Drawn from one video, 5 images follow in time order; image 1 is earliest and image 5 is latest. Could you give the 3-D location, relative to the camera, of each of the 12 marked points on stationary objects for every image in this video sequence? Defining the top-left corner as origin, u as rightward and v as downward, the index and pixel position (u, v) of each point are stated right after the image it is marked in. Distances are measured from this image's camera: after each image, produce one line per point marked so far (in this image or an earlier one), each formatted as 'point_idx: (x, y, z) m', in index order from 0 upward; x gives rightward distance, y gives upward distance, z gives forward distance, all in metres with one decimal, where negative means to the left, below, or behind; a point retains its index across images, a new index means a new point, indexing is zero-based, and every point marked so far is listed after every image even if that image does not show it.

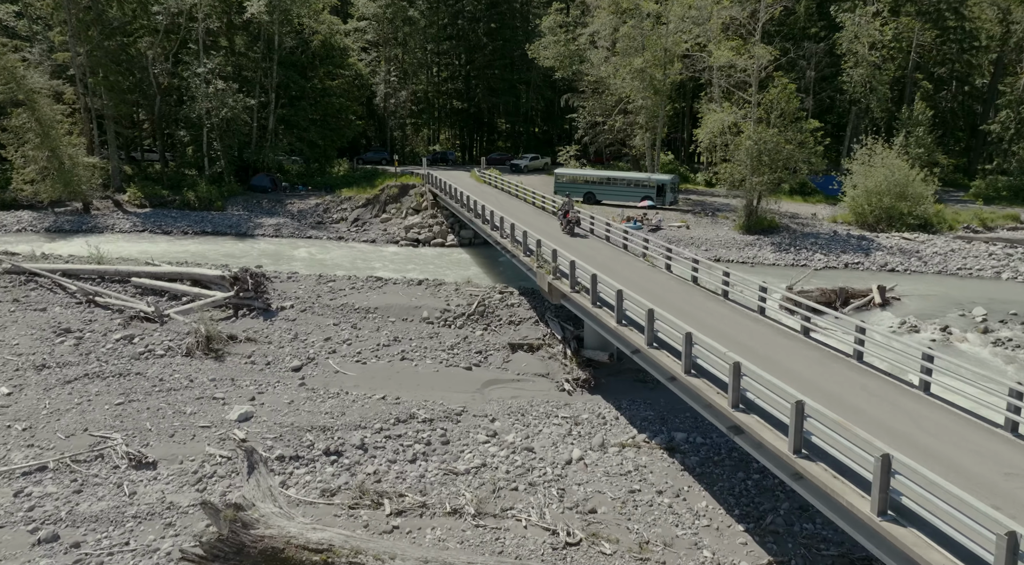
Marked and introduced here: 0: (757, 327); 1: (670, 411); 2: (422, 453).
0: (+5.6, -1.1, +17.8) m
1: (+3.6, -2.9, +17.9) m
2: (-1.7, -3.3, +15.5) m
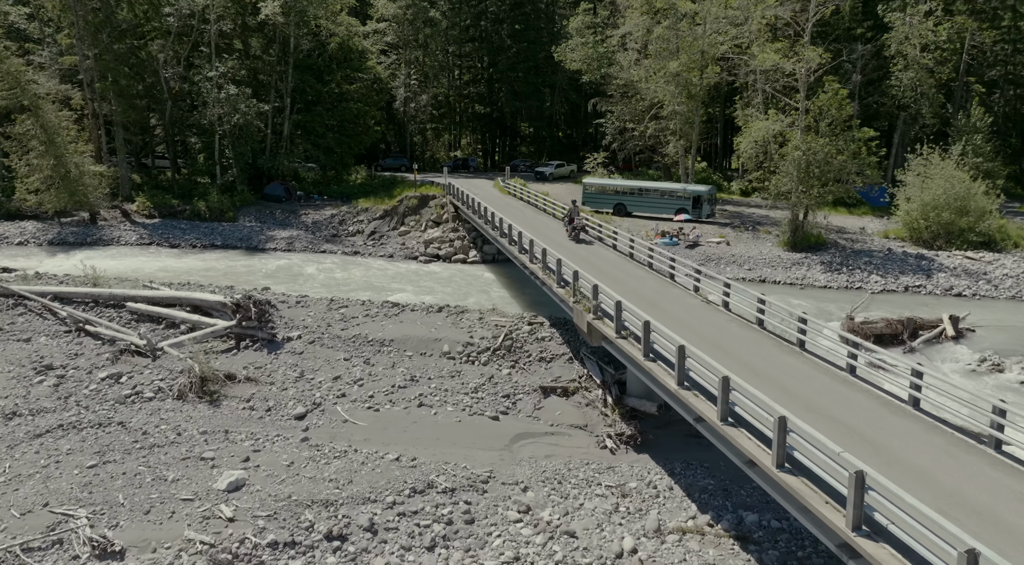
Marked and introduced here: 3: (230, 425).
0: (+6.3, -2.0, +15.0) m
1: (+4.2, -3.7, +15.2) m
2: (-1.1, -4.2, +13.0) m
3: (-6.2, -3.1, +17.6) m
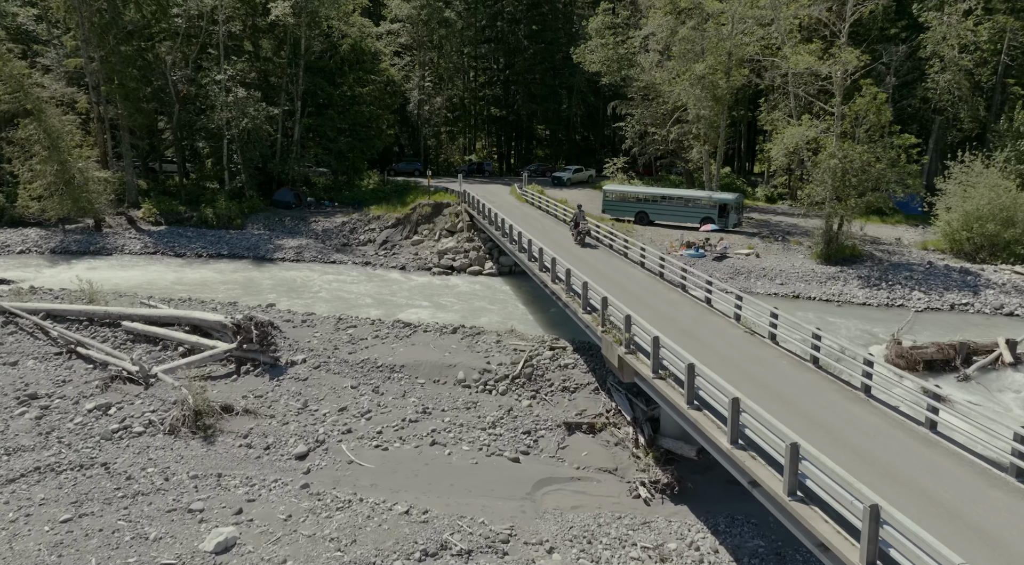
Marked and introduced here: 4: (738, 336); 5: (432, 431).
0: (+6.7, -2.6, +13.2) m
1: (+4.6, -4.3, +13.4) m
2: (-0.8, -4.7, +11.3) m
3: (-5.8, -3.7, +16.0) m
4: (+5.2, -1.2, +18.5) m
5: (-1.8, -3.3, +18.1) m
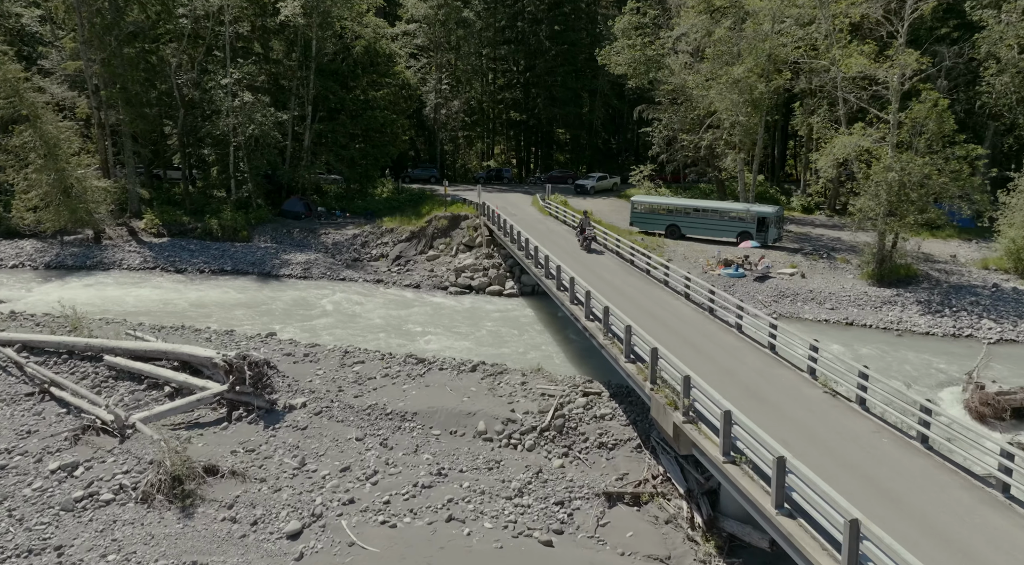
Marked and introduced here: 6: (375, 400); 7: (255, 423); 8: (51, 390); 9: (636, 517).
0: (+7.2, -3.4, +10.4) m
1: (+5.1, -5.2, +10.6) m
2: (-0.3, -5.6, +8.6) m
3: (-5.2, -4.5, +13.4) m
4: (+5.8, -2.1, +15.7) m
5: (-1.2, -4.2, +15.4) m
6: (-3.3, -2.8, +19.6) m
7: (-6.1, -3.3, +18.8) m
8: (-11.4, -2.6, +19.7) m
9: (+2.3, -4.3, +14.7) m
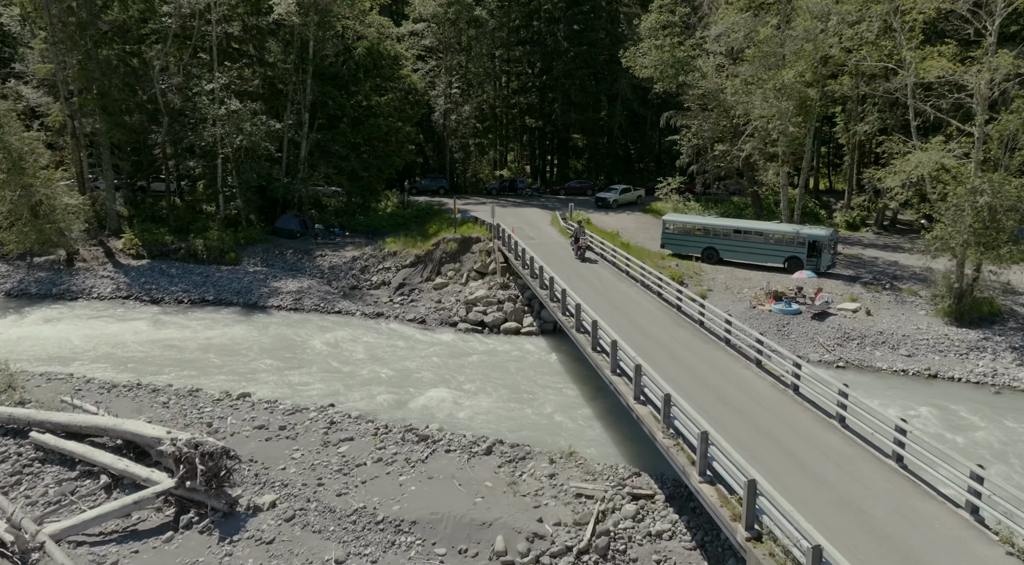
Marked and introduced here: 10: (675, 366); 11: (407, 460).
0: (+7.6, -4.7, +5.9) m
1: (+5.5, -6.5, +6.3) m
2: (0.0, -6.8, +4.3) m
3: (-4.8, -5.8, +9.2) m
4: (+6.2, -3.3, +11.3) m
5: (-0.8, -5.5, +11.1) m
6: (-2.8, -4.1, +15.4) m
7: (-5.6, -4.5, +14.6) m
8: (-10.9, -3.9, +15.6) m
9: (+2.7, -5.6, +10.4) m
10: (+3.9, -1.6, +19.2) m
11: (-2.2, -3.7, +16.8) m
